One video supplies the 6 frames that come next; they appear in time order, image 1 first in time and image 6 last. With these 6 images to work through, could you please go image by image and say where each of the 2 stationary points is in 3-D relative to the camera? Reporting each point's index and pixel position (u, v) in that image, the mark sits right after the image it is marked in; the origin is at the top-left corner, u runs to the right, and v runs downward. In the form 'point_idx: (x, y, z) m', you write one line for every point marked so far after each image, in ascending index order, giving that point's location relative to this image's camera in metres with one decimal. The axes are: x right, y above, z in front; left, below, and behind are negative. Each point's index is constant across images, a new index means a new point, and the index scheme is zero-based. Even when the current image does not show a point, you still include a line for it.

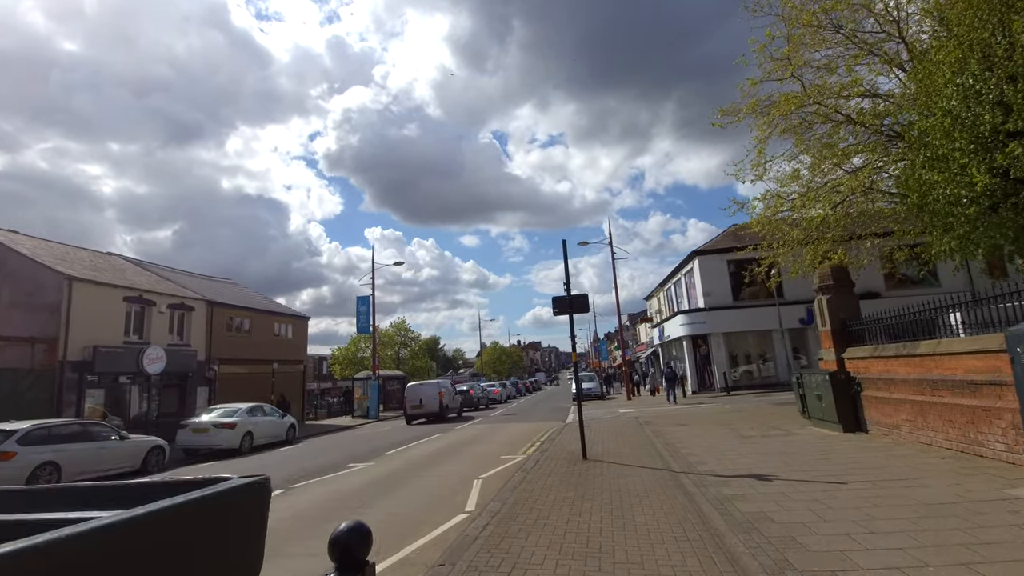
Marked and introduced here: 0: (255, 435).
0: (-8.6, -4.9, +17.0) m
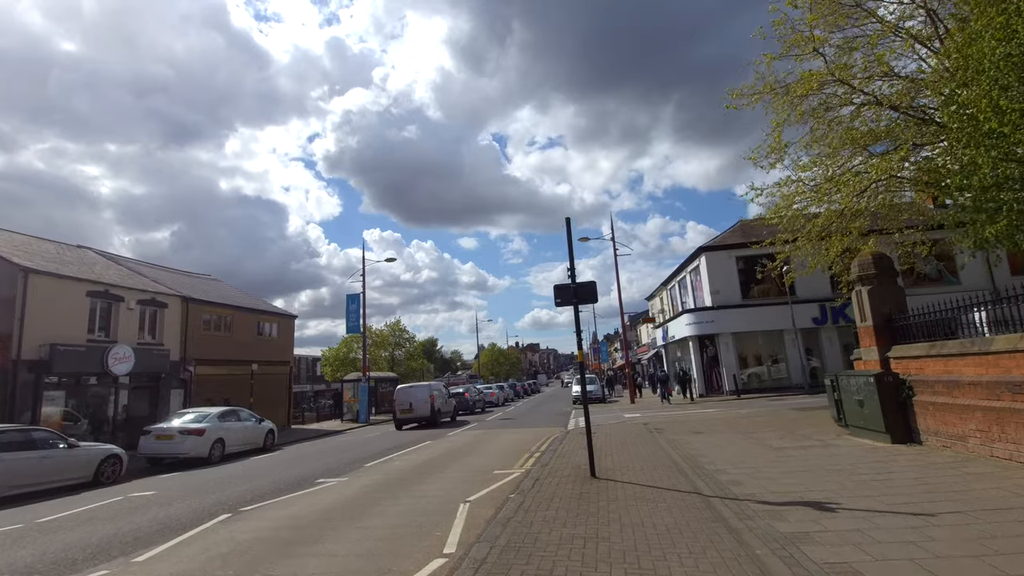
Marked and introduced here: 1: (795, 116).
0: (-8.7, -4.7, +15.6) m
1: (+9.4, +5.7, +17.2) m
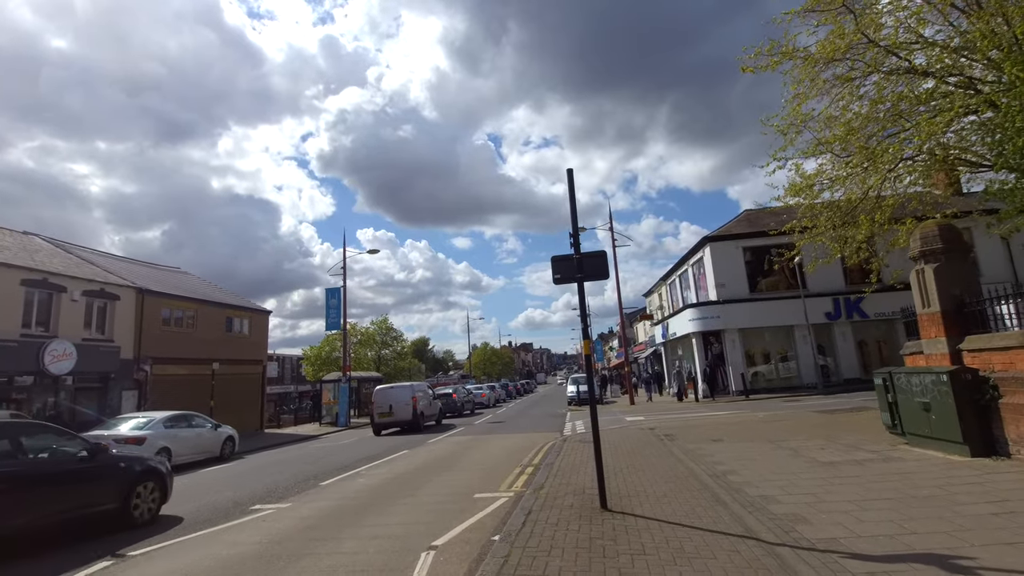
0: (-8.9, -4.3, +13.6) m
1: (+9.1, +6.0, +15.4) m
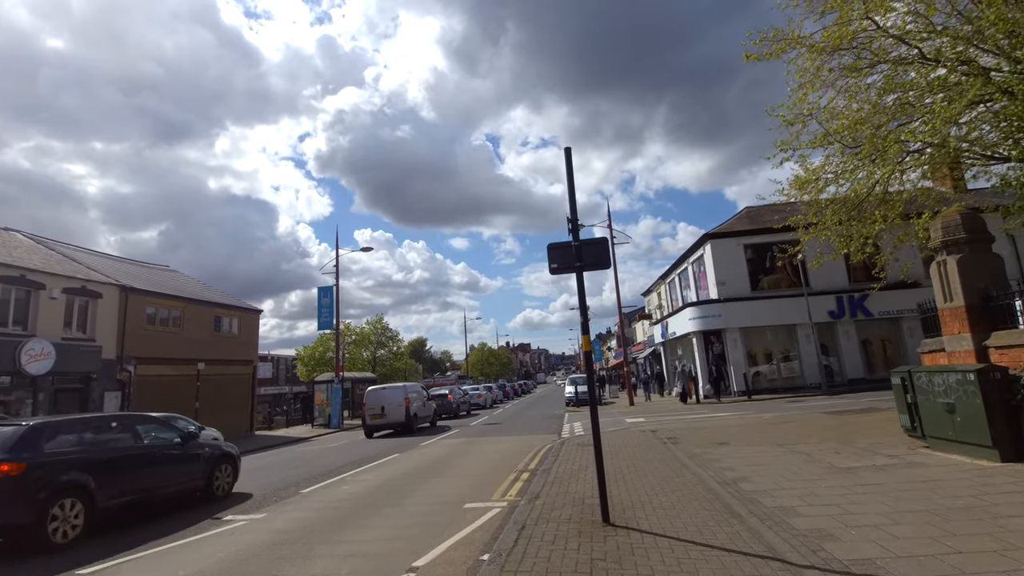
0: (-9.0, -4.2, +13.0) m
1: (+8.9, +6.1, +14.9) m
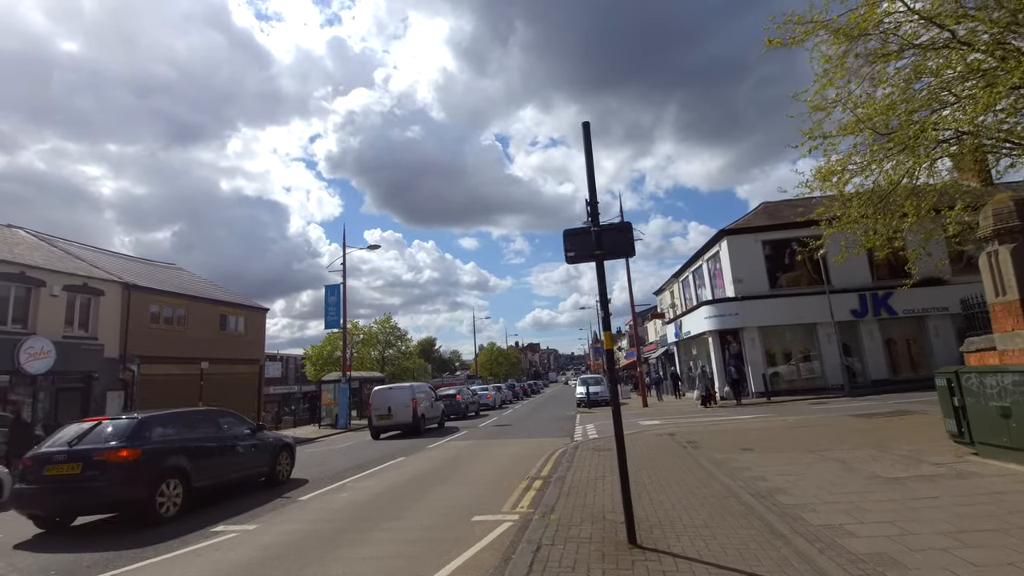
0: (-8.8, -4.1, +12.6) m
1: (+9.2, +6.2, +14.1) m
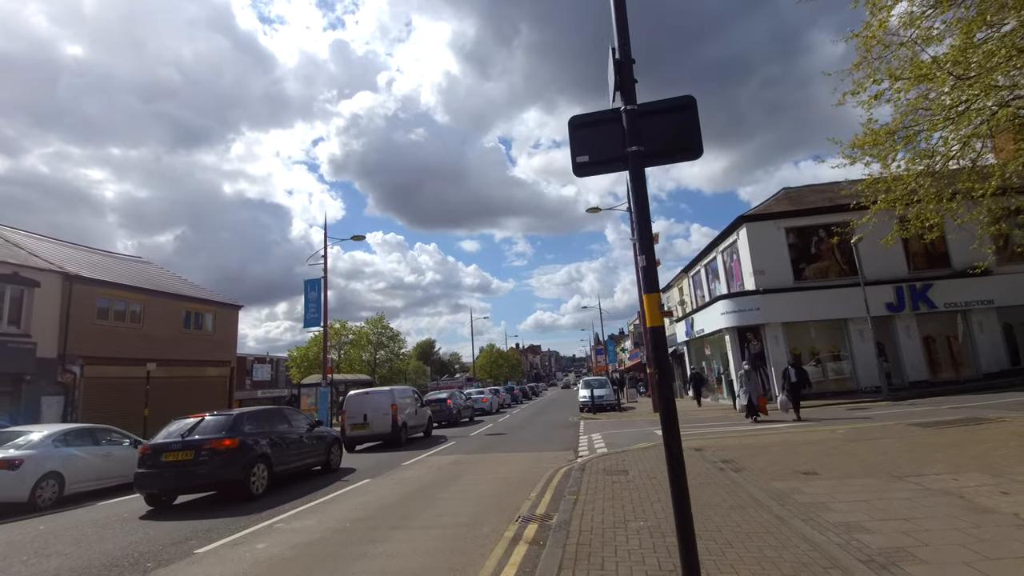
0: (-8.9, -3.8, +10.4) m
1: (+9.0, +6.6, +11.9) m
